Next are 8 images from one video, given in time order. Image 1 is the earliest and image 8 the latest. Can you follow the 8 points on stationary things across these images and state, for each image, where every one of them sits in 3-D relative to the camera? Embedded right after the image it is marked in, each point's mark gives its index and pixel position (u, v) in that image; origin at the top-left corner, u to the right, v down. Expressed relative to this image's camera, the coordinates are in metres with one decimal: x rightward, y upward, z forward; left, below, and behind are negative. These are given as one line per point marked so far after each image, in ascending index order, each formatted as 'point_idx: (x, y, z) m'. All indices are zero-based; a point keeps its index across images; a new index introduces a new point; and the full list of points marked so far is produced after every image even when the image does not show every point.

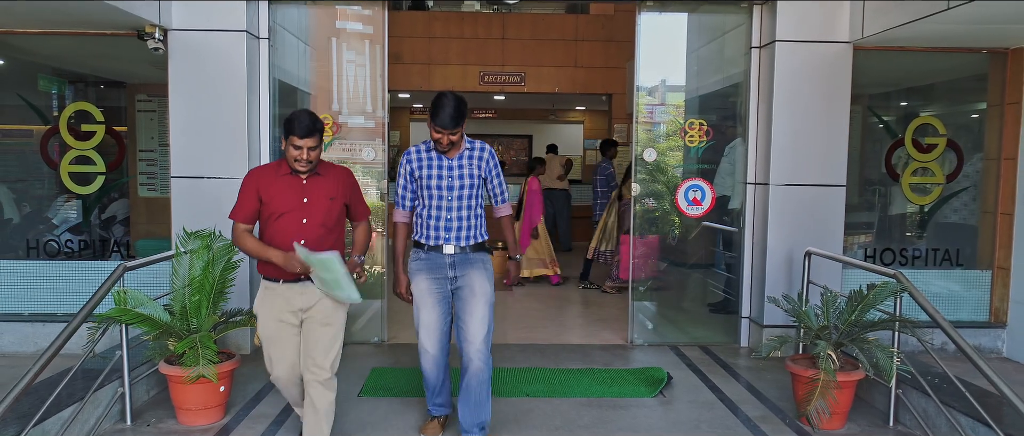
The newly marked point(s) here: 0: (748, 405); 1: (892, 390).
0: (+1.3, -1.0, +3.7) m
1: (+1.8, -0.8, +3.4) m
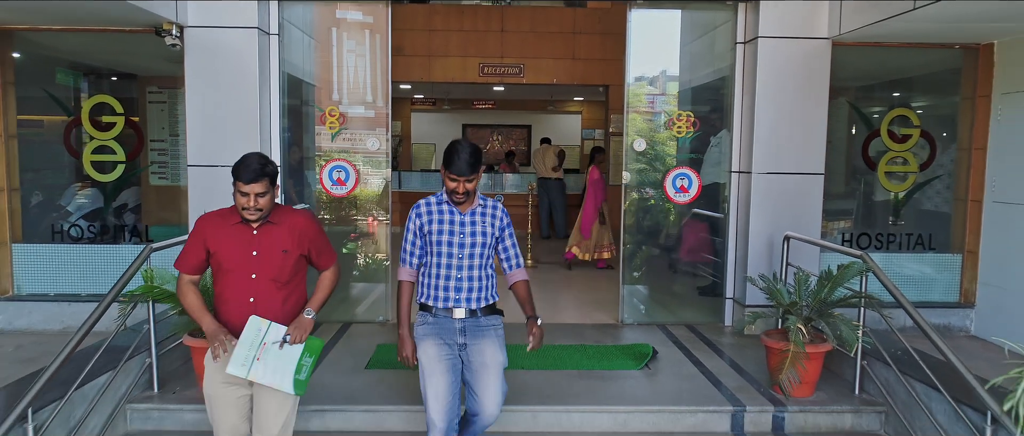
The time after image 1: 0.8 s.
0: (+1.2, -0.9, +4.0) m
1: (+1.8, -0.8, +3.7) m
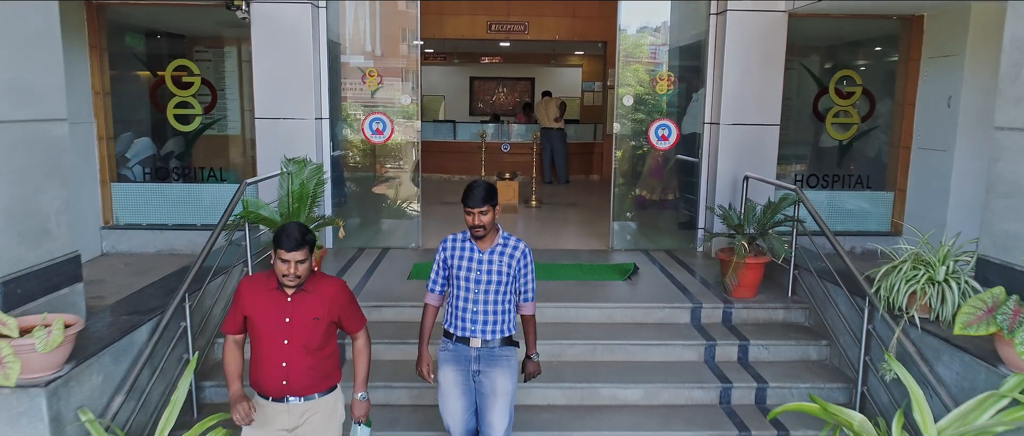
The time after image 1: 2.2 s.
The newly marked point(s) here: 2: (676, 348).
0: (+1.3, -0.5, +5.1) m
1: (+1.9, -0.4, +4.8) m
2: (+1.0, -0.8, +4.4) m
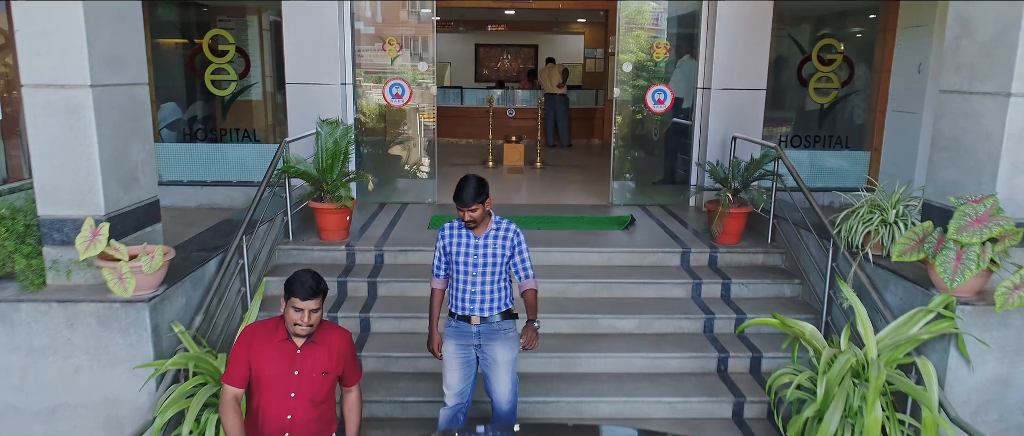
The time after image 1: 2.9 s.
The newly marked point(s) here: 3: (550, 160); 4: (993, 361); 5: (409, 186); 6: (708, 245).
0: (+1.4, -0.1, +5.7) m
1: (+2.0, 0.0, +5.4) m
2: (+1.1, -0.5, +5.0) m
3: (+0.6, +0.9, +10.4) m
4: (+2.3, -0.7, +3.4) m
5: (-1.0, +0.3, +7.1) m
6: (+1.5, -0.2, +5.4) m
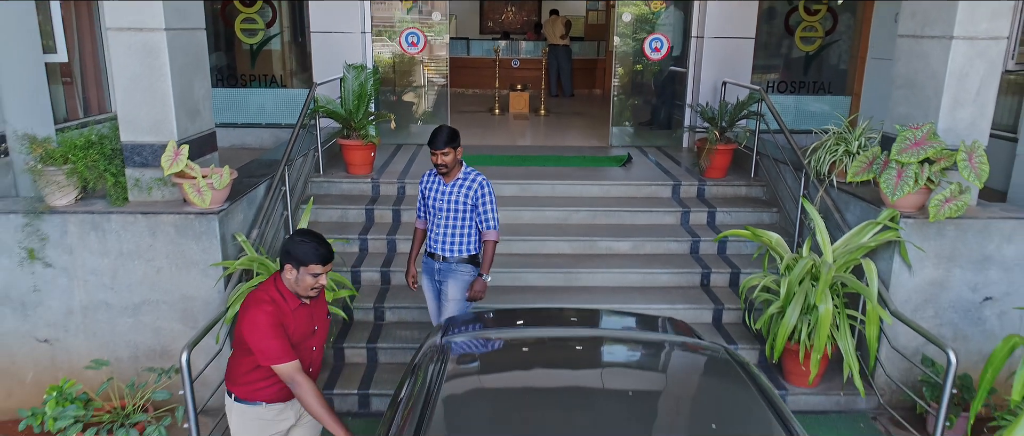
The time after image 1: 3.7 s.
0: (+1.5, +0.4, +6.3) m
1: (+2.0, +0.5, +5.9) m
2: (+1.2, 0.0, +5.6) m
3: (+0.6, +1.7, +10.9) m
4: (+2.4, -0.3, +4.0) m
5: (-1.0, +1.0, +7.6) m
6: (+1.6, +0.3, +6.0) m
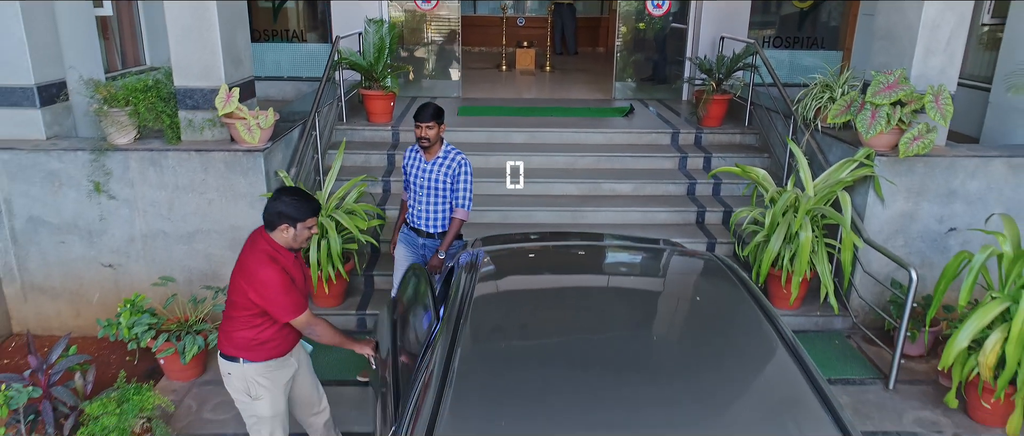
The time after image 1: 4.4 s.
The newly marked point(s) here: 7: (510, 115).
0: (+1.6, +0.9, +6.7) m
1: (+2.1, +1.0, +6.4) m
2: (+1.3, +0.5, +6.1) m
3: (+0.7, +2.5, +11.3) m
4: (+2.5, +0.1, +4.5) m
5: (-0.9, +1.5, +8.0) m
6: (+1.7, +0.8, +6.4) m
7: (0.0, +1.0, +7.0) m
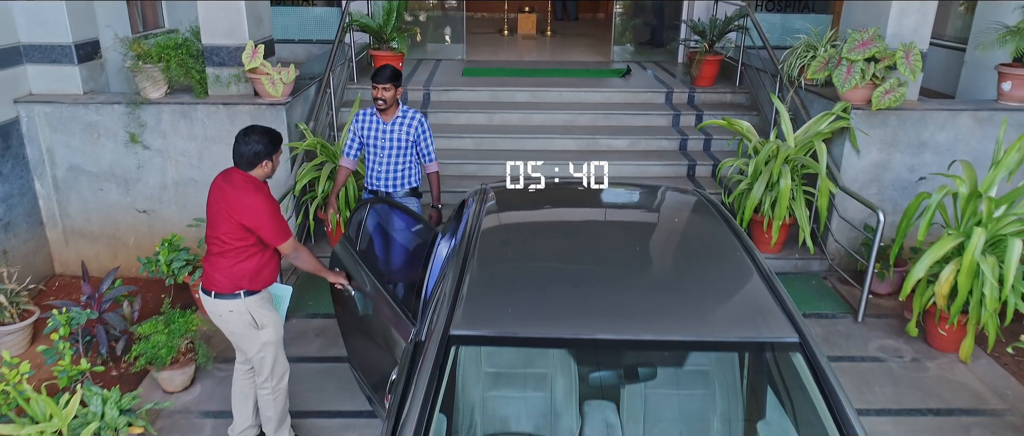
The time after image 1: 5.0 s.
0: (+1.6, +1.4, +7.1) m
1: (+2.2, +1.4, +6.7) m
2: (+1.3, +0.9, +6.4) m
3: (+0.8, +3.1, +11.6) m
4: (+2.5, +0.5, +4.8) m
5: (-0.8, +2.0, +8.3) m
6: (+1.7, +1.3, +6.8) m
7: (0.0, +1.5, +7.3) m
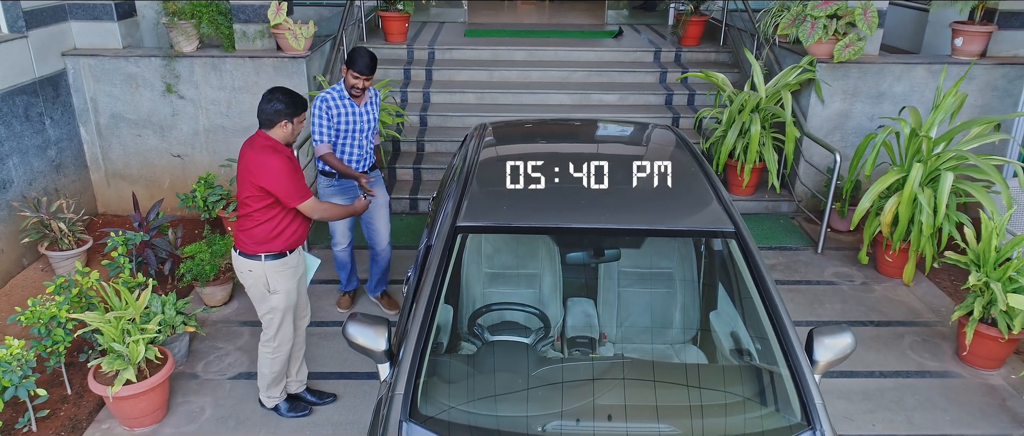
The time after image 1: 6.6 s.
0: (+1.6, +1.9, +7.5) m
1: (+2.1, +1.9, +7.2) m
2: (+1.3, +1.4, +6.9) m
3: (+0.8, +3.8, +12.0) m
4: (+2.5, +0.9, +5.4) m
5: (-0.8, +2.6, +8.8) m
6: (+1.7, +1.8, +7.2) m
7: (0.0, +2.0, +7.8) m
